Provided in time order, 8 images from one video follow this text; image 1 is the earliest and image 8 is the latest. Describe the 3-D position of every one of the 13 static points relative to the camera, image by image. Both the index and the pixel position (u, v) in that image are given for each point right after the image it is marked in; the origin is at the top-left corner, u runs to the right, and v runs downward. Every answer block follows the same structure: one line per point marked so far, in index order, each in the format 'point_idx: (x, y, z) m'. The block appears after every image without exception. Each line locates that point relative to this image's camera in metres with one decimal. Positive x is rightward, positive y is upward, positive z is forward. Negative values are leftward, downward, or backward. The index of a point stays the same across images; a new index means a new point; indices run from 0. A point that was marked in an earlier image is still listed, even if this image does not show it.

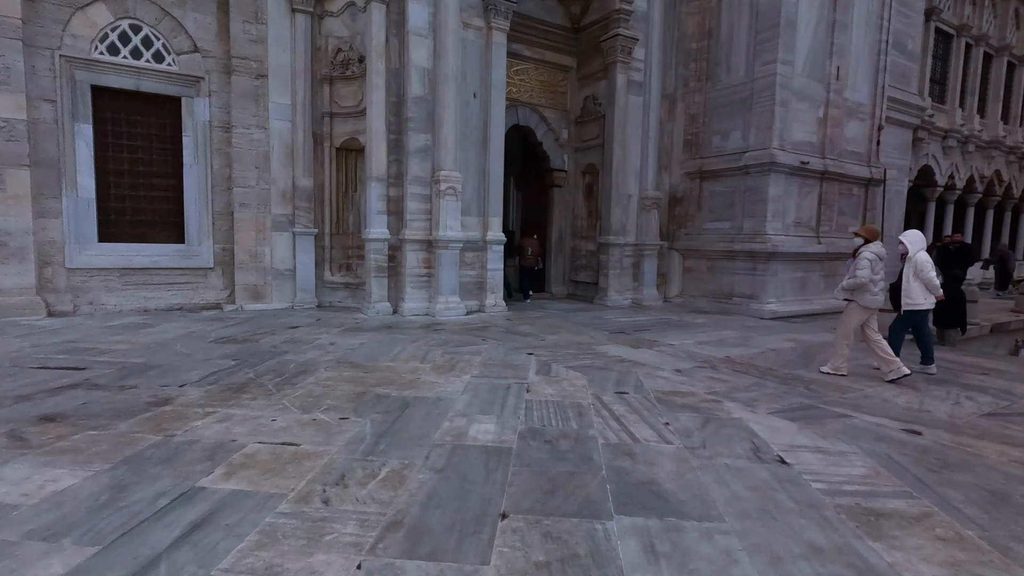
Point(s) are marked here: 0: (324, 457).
0: (-1.0, -0.9, +2.8) m
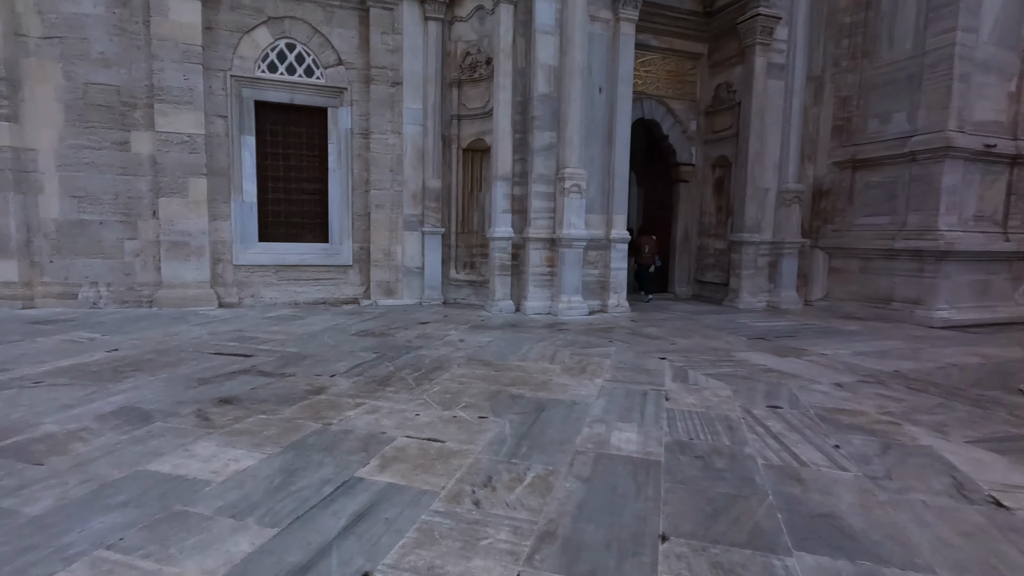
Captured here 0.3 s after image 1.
0: (-0.2, -0.9, +2.8) m
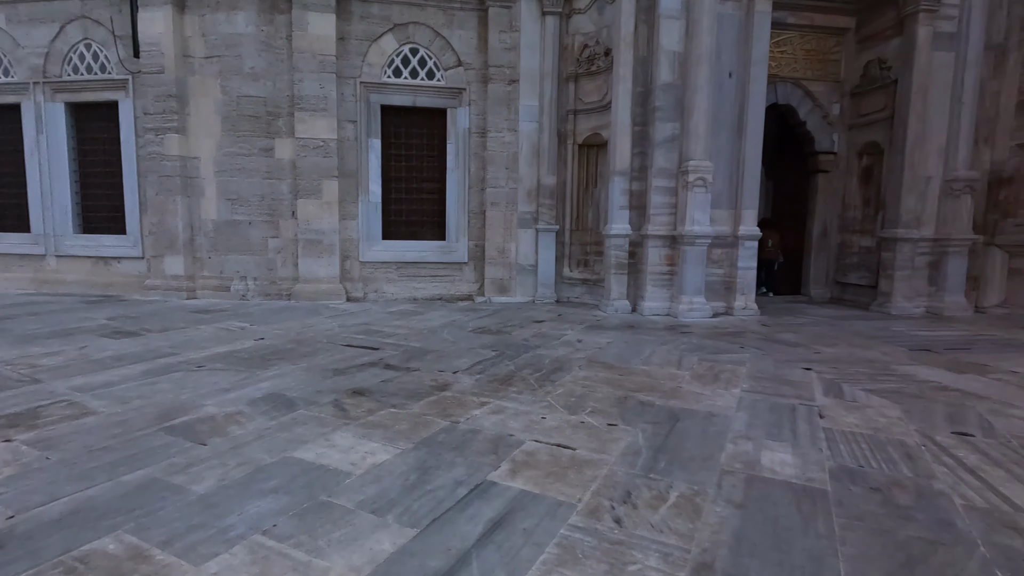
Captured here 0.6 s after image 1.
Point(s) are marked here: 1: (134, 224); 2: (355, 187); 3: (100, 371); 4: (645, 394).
0: (+0.5, -0.9, +2.7) m
1: (-5.9, +1.0, +8.3) m
2: (-2.4, +1.5, +8.1) m
3: (-3.3, -0.7, +4.3) m
4: (+1.0, -0.8, +3.8) m
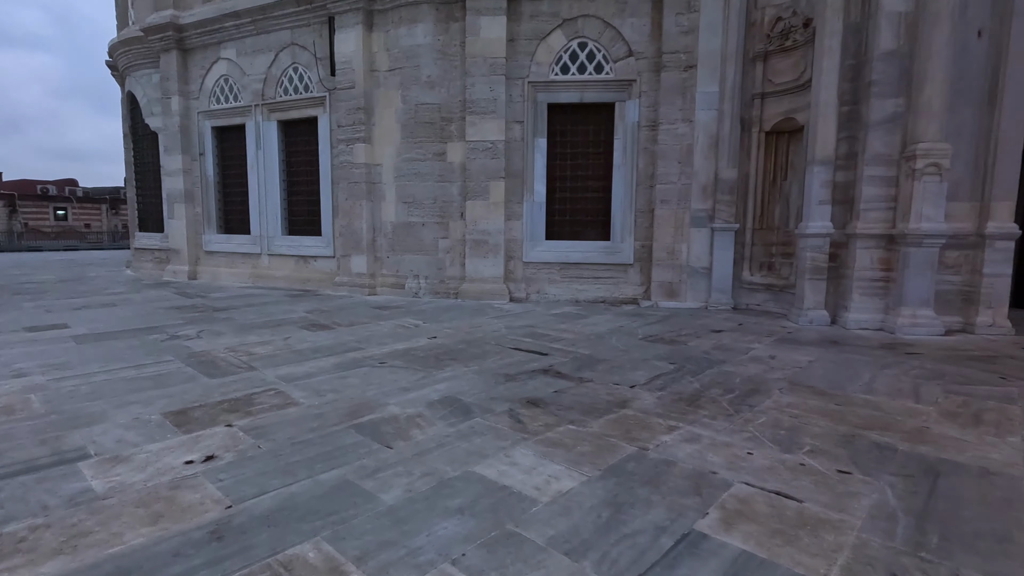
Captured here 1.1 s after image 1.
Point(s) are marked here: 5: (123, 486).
0: (+1.3, -1.0, +2.1) m
1: (-3.2, +1.1, +9.2) m
2: (+0.1, +1.5, +8.1) m
3: (-1.8, -0.6, +4.7) m
4: (+2.1, -0.8, +3.1) m
5: (-1.8, -0.9, +2.5) m
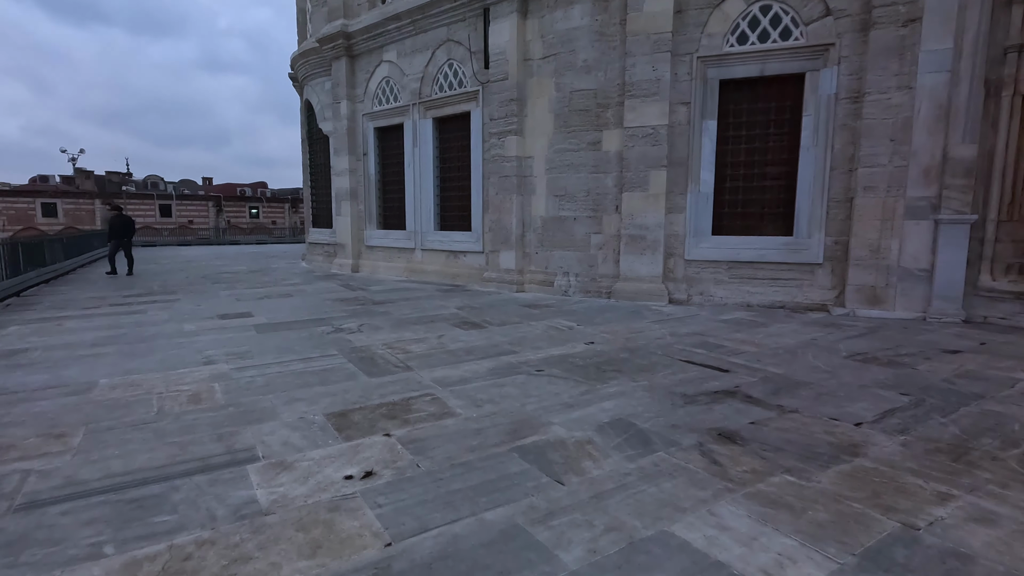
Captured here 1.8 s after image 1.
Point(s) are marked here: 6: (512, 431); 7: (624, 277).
0: (+1.9, -1.0, +1.2) m
1: (-0.6, +1.1, +9.2) m
2: (+2.3, +1.5, +7.3) m
3: (-0.5, -0.6, +4.5) m
4: (+3.0, -0.9, +1.9) m
5: (-1.0, -0.9, +2.3) m
6: (0.0, -0.8, +3.1) m
7: (+1.6, +0.2, +7.6) m
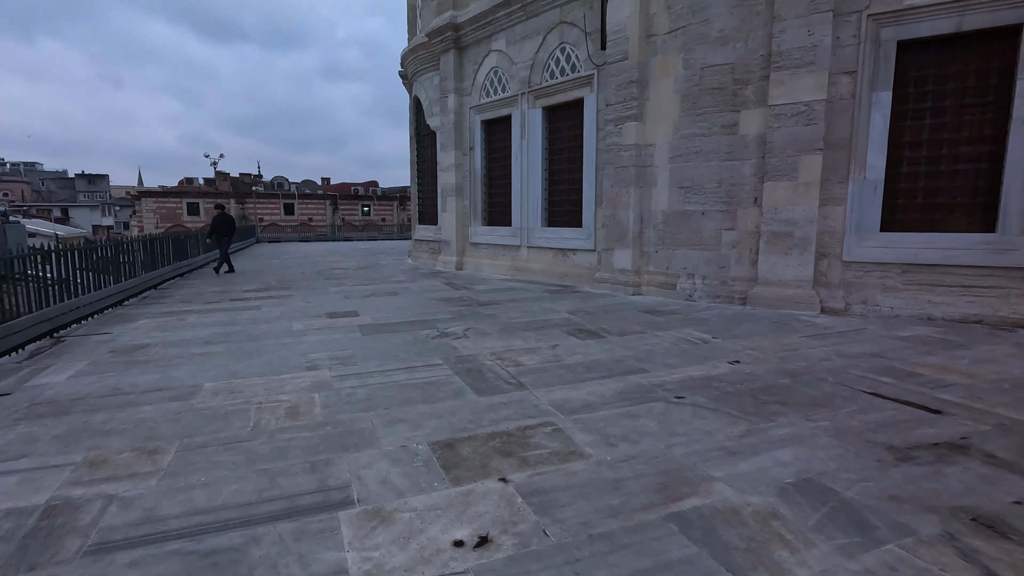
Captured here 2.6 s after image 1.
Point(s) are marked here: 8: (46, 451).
0: (+2.2, -1.1, +0.1) m
1: (+1.2, +1.1, +8.4) m
2: (+3.8, +1.4, +6.1) m
3: (+0.5, -0.7, +3.8) m
4: (+3.4, -1.1, +0.7) m
5: (-0.4, -1.0, +1.8) m
6: (+0.7, -0.9, +2.4) m
7: (+3.1, +0.1, +6.5) m
8: (-2.4, -0.8, +2.8) m
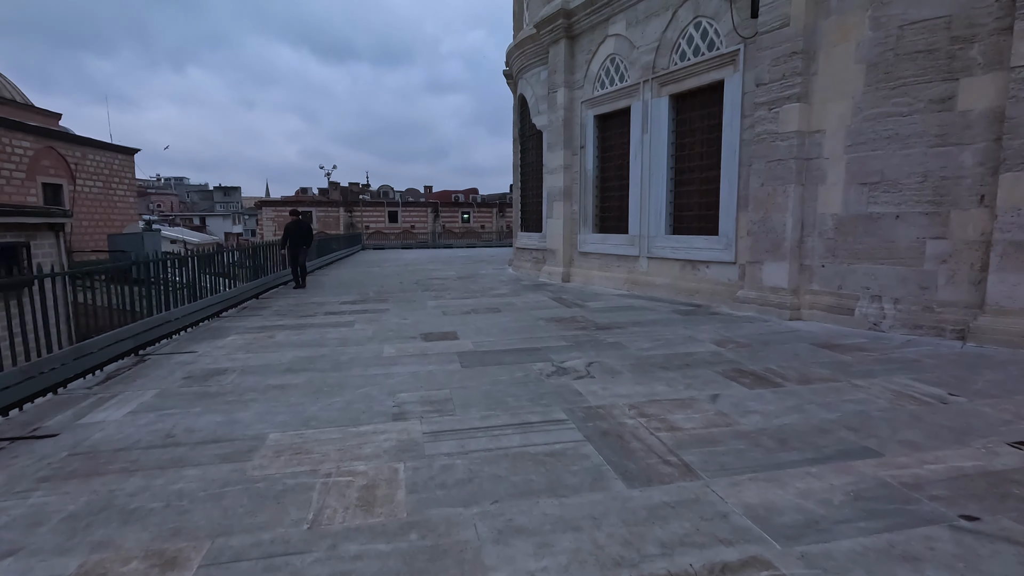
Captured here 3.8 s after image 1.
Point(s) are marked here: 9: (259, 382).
0: (+2.3, -1.3, -1.4) m
1: (+2.8, +0.8, +7.0) m
2: (+4.9, +1.2, +4.2) m
3: (+1.2, -0.9, +2.5) m
4: (+3.6, -1.2, -1.0) m
5: (0.0, -1.1, +0.7) m
6: (+1.2, -1.1, +1.1) m
7: (+4.3, -0.2, +4.8) m
8: (-1.8, -1.0, +2.0) m
9: (-1.9, -0.7, +4.1) m
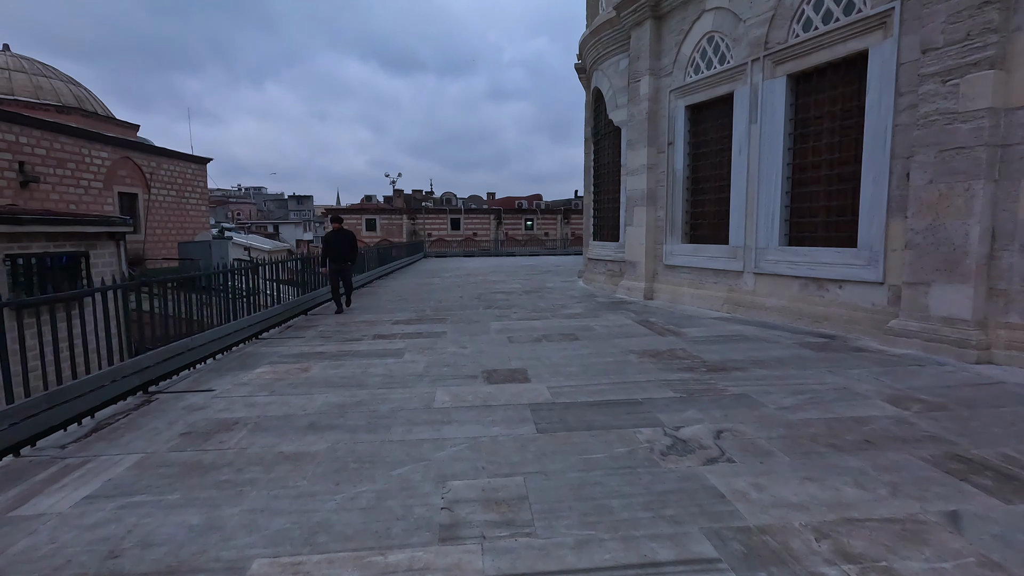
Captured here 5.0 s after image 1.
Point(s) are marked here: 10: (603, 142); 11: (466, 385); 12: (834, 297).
0: (+2.2, -1.5, -2.9) m
1: (+3.7, +0.6, +5.4) m
2: (+5.5, +0.9, +2.4) m
3: (+1.6, -1.1, +1.2) m
4: (+3.5, -1.4, -2.7) m
5: (+0.1, -1.3, -0.5) m
6: (+1.4, -1.2, -0.3) m
7: (+4.9, -0.4, +3.0) m
8: (-1.5, -1.1, +1.0) m
9: (-1.4, -0.9, +3.1) m
10: (+1.8, +3.0, +10.9) m
11: (-0.4, -0.8, +4.2) m
12: (+3.6, -0.1, +6.0) m
